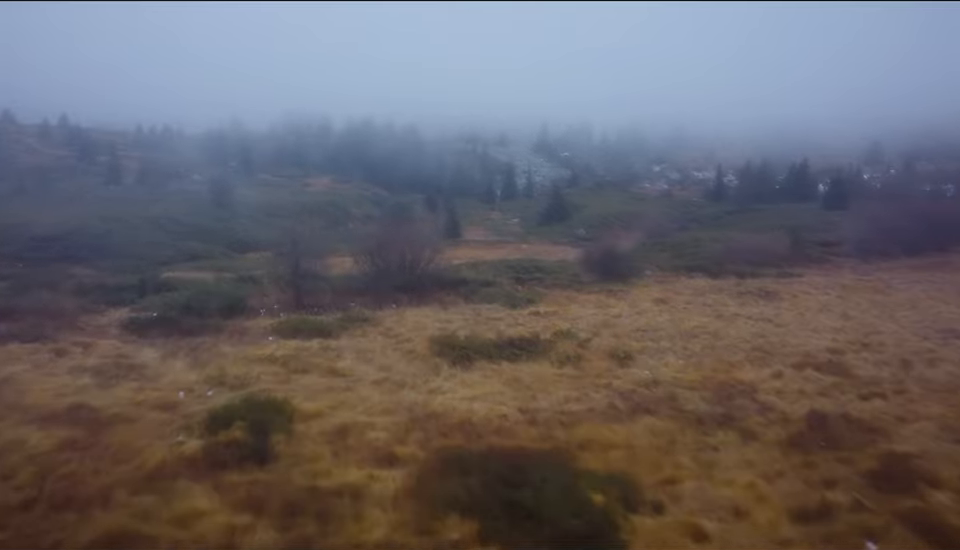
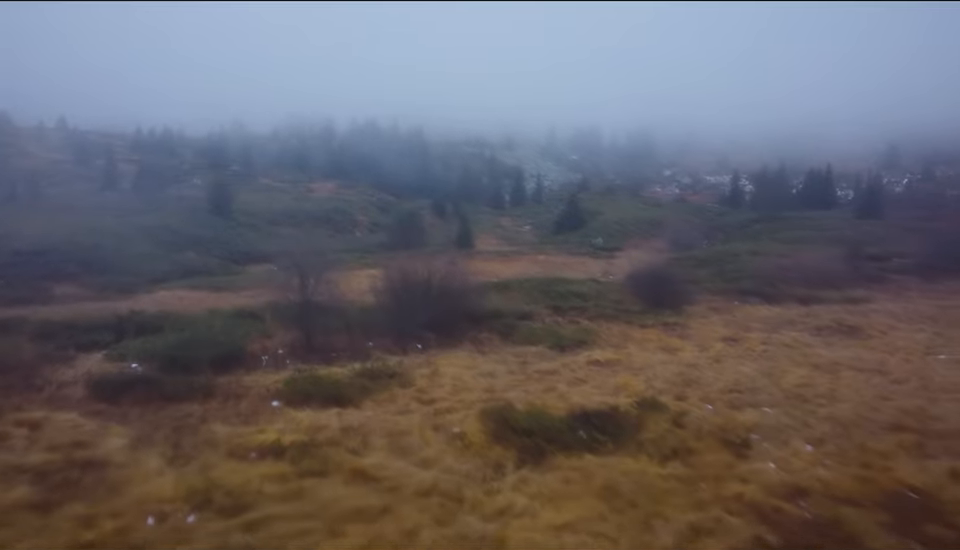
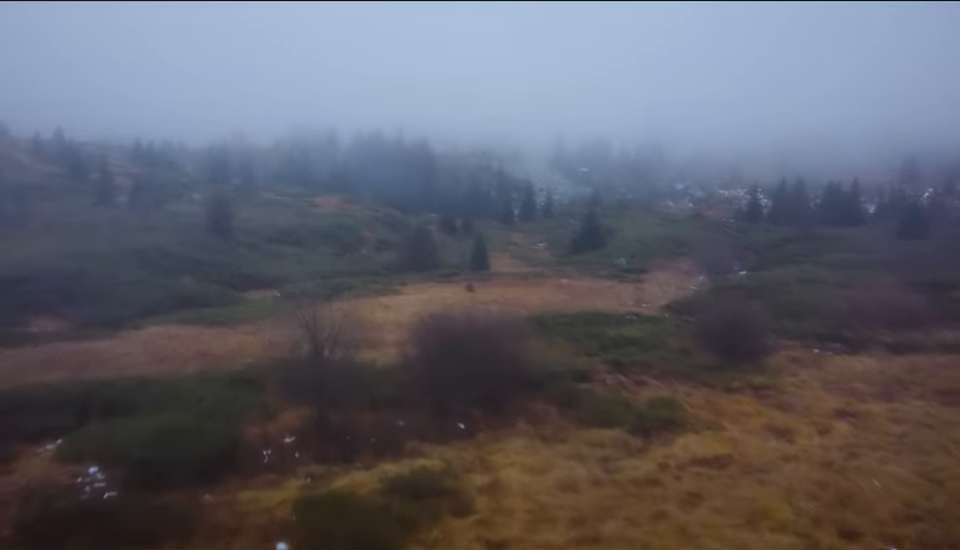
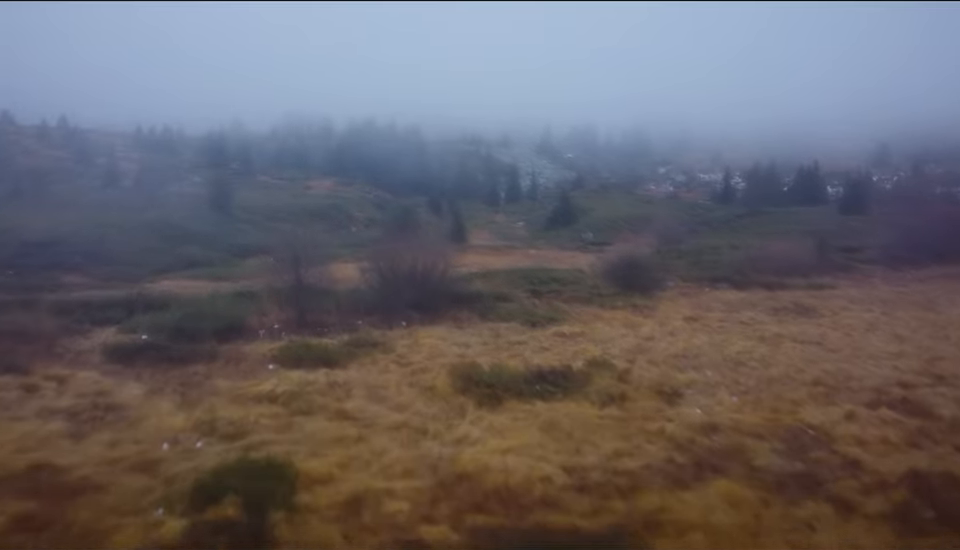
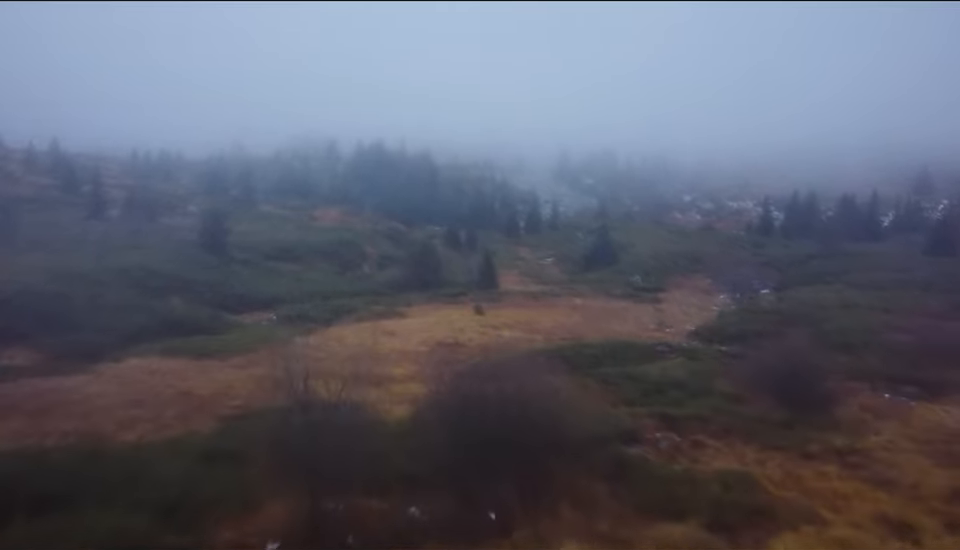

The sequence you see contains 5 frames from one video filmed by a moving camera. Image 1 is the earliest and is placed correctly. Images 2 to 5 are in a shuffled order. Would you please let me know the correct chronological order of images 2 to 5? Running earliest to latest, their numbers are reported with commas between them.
4, 2, 3, 5
